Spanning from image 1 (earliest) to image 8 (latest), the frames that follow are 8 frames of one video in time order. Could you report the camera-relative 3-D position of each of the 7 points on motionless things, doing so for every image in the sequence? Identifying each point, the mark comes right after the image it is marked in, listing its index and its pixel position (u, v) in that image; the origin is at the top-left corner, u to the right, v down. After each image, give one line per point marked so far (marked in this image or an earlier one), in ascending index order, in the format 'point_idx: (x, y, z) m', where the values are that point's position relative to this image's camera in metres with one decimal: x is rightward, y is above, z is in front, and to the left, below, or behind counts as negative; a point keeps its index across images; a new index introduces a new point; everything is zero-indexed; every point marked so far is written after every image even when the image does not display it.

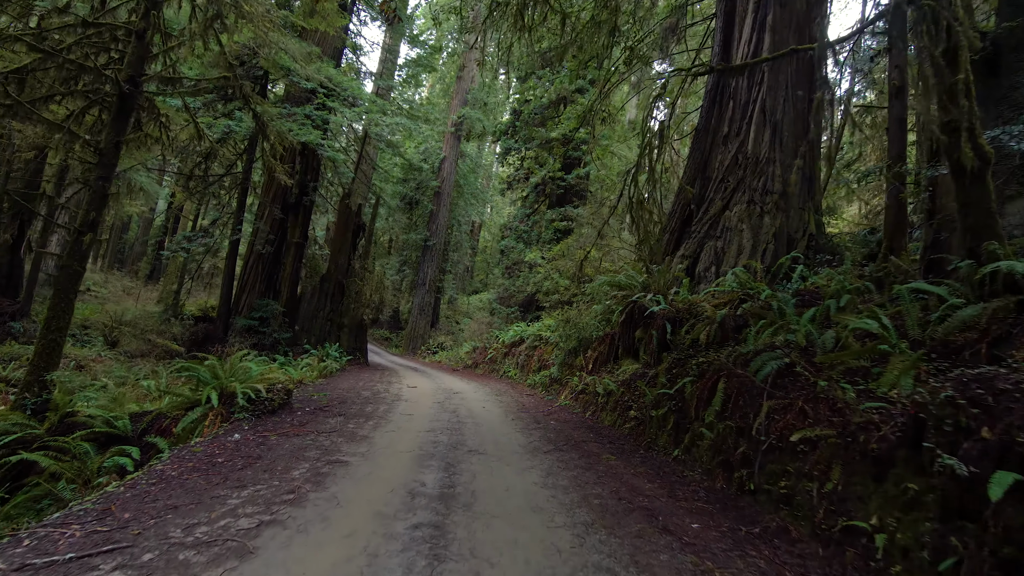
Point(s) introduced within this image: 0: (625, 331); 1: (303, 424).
0: (+1.6, -0.6, +6.2) m
1: (-2.2, -1.4, +4.6) m
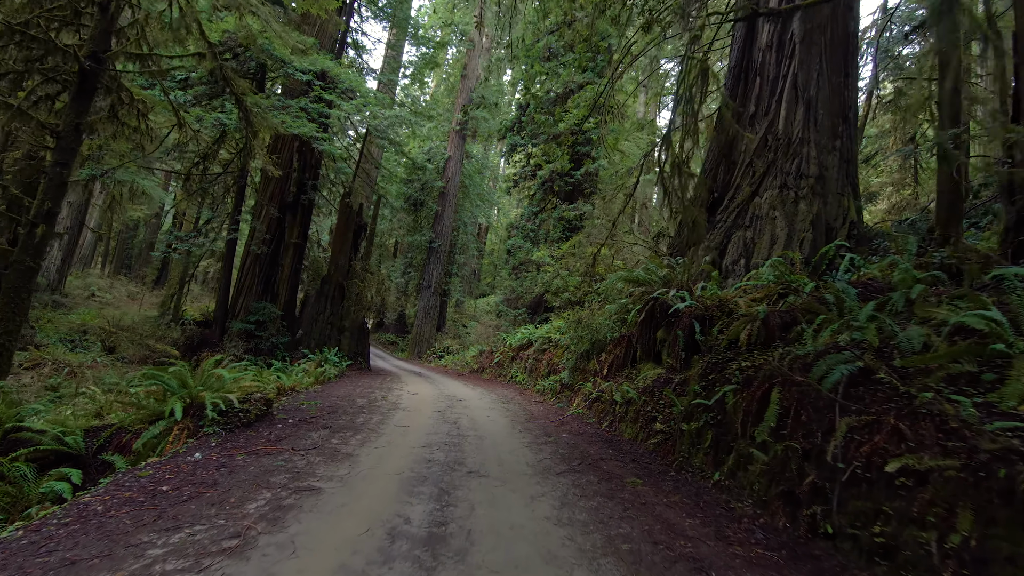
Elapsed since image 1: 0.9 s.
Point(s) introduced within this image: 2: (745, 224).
0: (+1.7, -0.6, +5.6) m
1: (-2.1, -1.4, +4.0) m
2: (+3.1, +0.8, +5.8) m
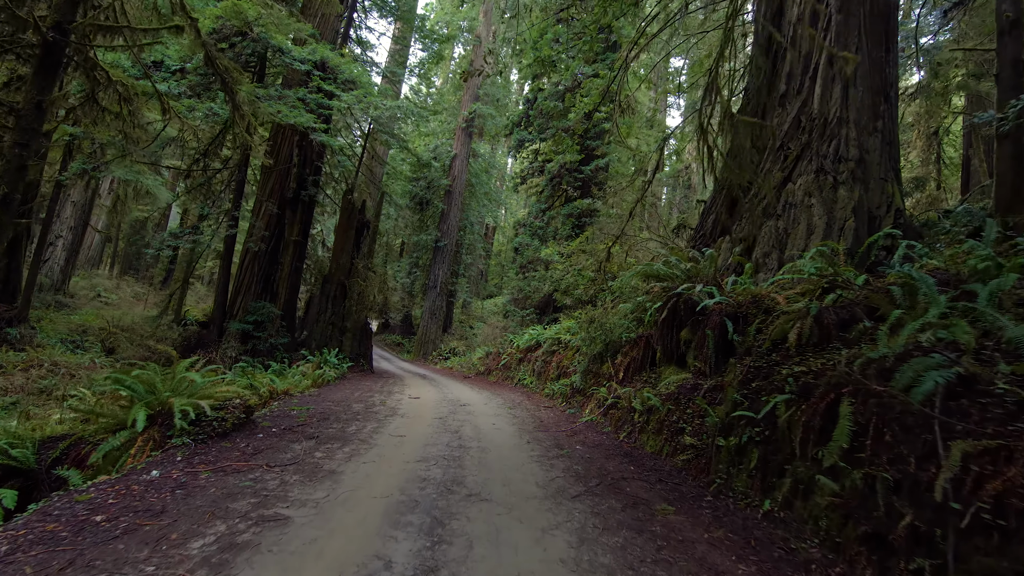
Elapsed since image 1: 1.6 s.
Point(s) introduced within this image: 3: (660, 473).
0: (+1.8, -0.5, +5.1) m
1: (-2.1, -1.3, +3.6) m
2: (+3.1, +0.9, +5.3) m
3: (+1.2, -1.5, +3.5) m
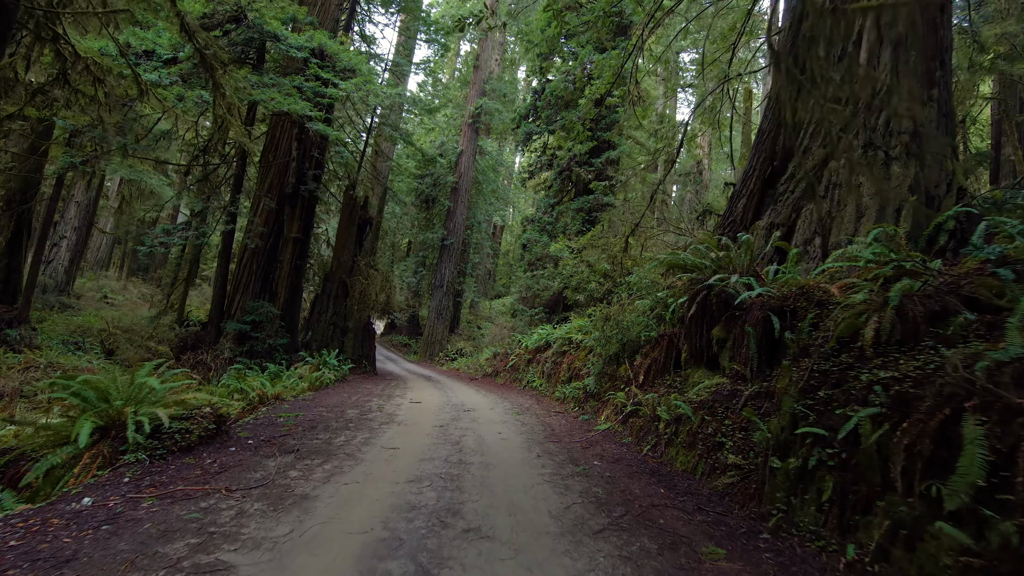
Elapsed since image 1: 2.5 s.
0: (+1.8, -0.4, +4.5) m
1: (-2.0, -1.3, +3.1) m
2: (+3.2, +1.0, +4.7) m
3: (+1.2, -1.4, +2.9) m
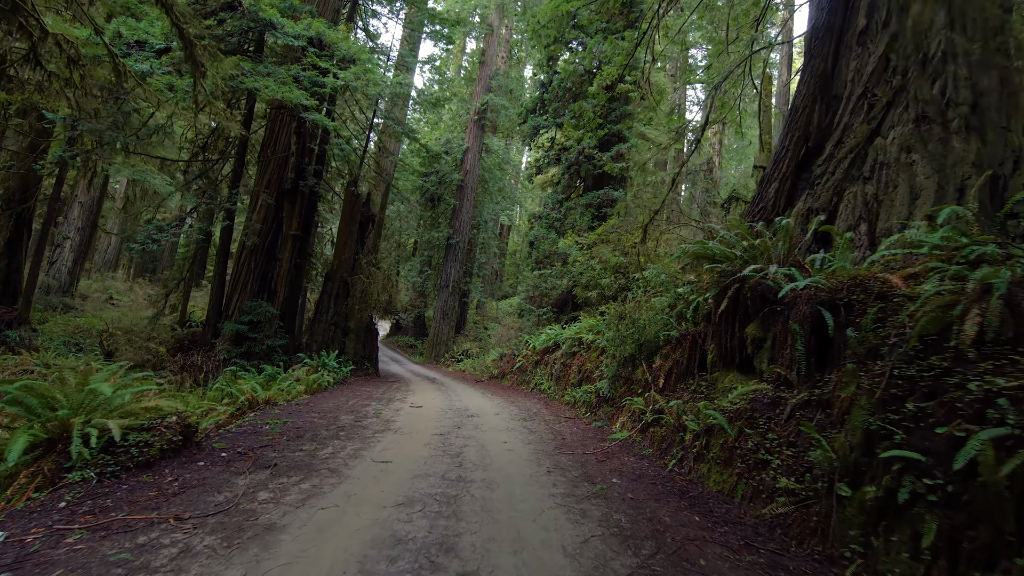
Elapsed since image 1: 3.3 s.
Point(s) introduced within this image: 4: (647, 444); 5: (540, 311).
0: (+1.9, -0.4, +4.0) m
1: (-2.0, -1.2, +2.6) m
2: (+3.3, +1.1, +4.1) m
3: (+1.3, -1.3, +2.4) m
4: (+1.3, -1.5, +4.1) m
5: (+0.8, -0.7, +13.1) m
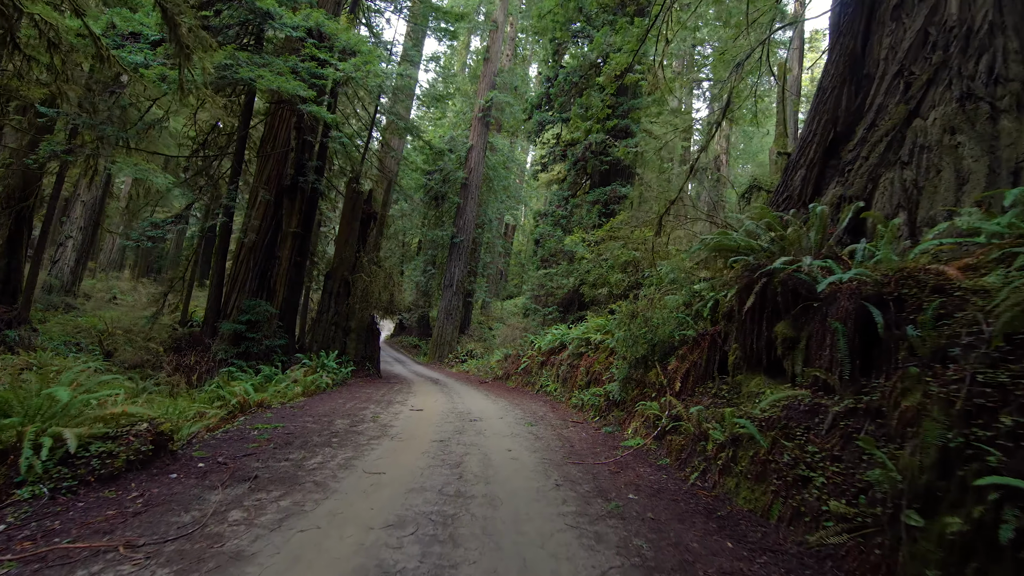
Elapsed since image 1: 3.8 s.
0: (+1.9, -0.3, +3.7) m
1: (-2.0, -1.2, +2.3) m
2: (+3.3, +1.1, +3.8) m
3: (+1.3, -1.3, +2.1) m
4: (+1.3, -1.4, +3.8) m
5: (+1.0, -0.6, +12.8) m
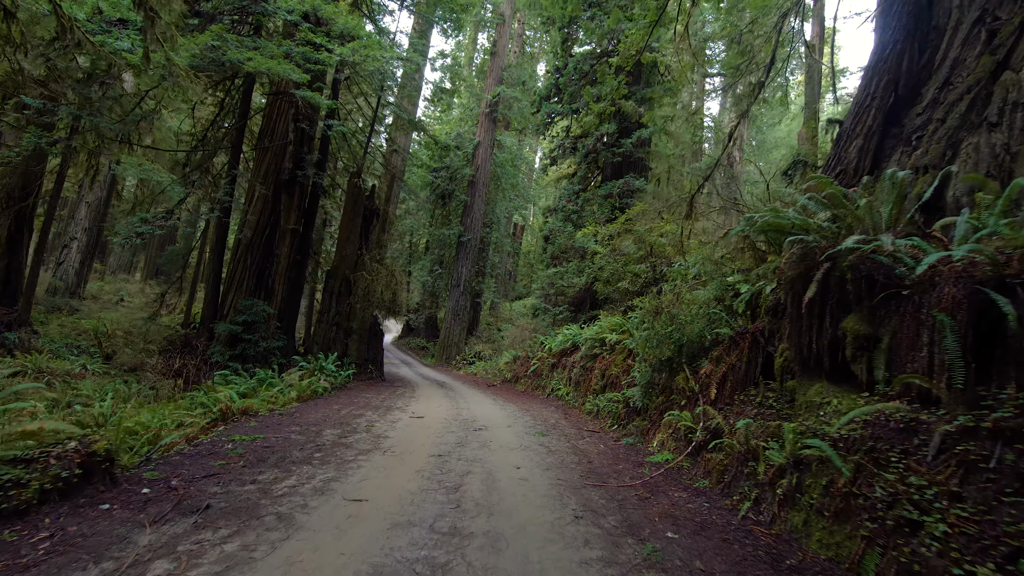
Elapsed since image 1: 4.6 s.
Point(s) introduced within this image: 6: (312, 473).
0: (+2.0, -0.2, +3.0) m
1: (-1.9, -1.1, +1.8) m
2: (+3.4, +1.2, +3.1) m
3: (+1.3, -1.2, +1.5) m
4: (+1.4, -1.3, +3.2) m
5: (+1.2, -0.6, +12.2) m
6: (-1.5, -1.3, +3.2) m
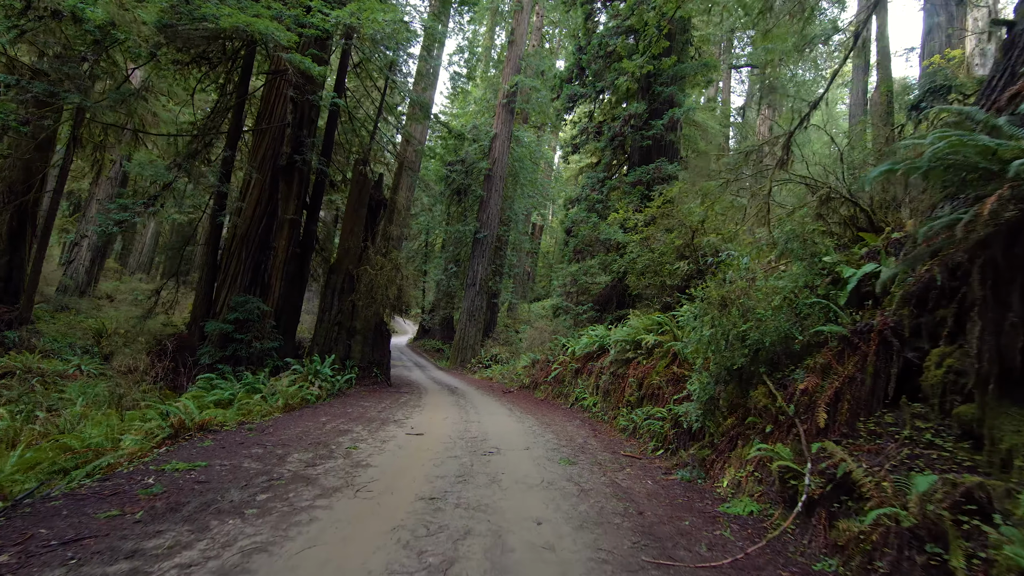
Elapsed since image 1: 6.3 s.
0: (+2.1, -0.1, +1.9) m
1: (-1.9, -1.0, +0.8) m
2: (+3.4, +1.3, +1.9) m
3: (+1.3, -1.0, +0.3) m
4: (+1.5, -1.2, +2.0) m
5: (+1.7, -0.5, +11.0) m
6: (-1.4, -1.2, +2.2) m
